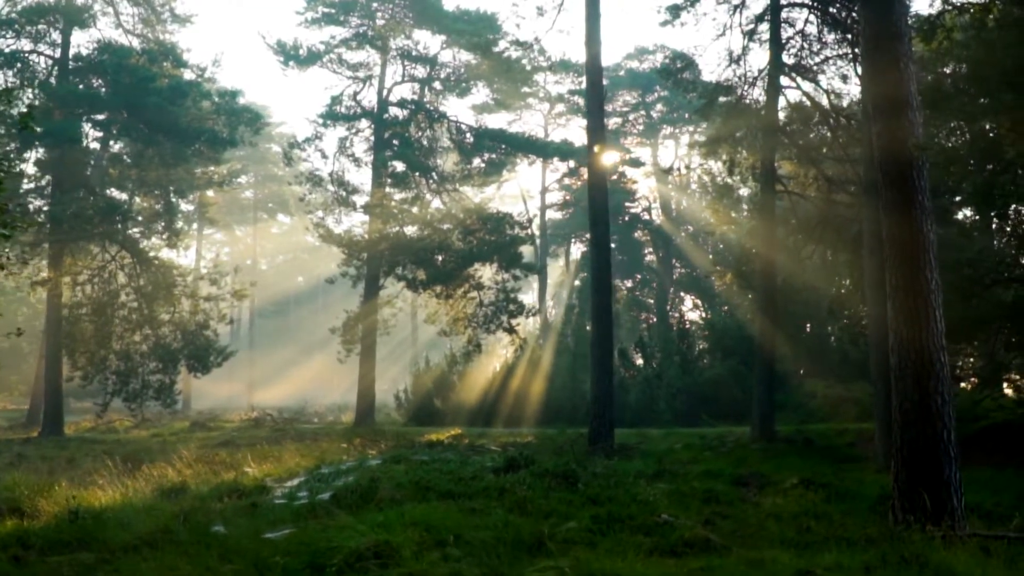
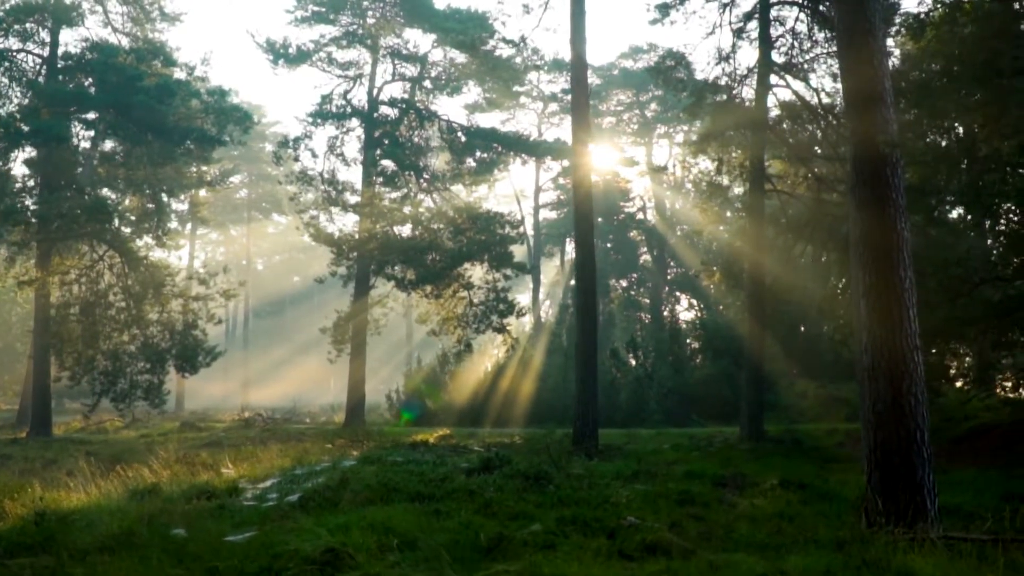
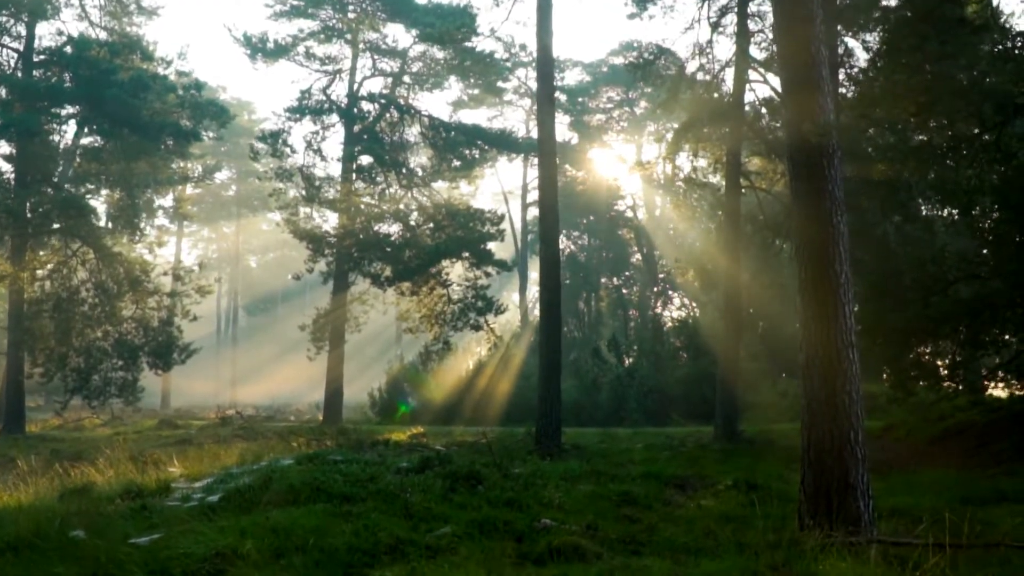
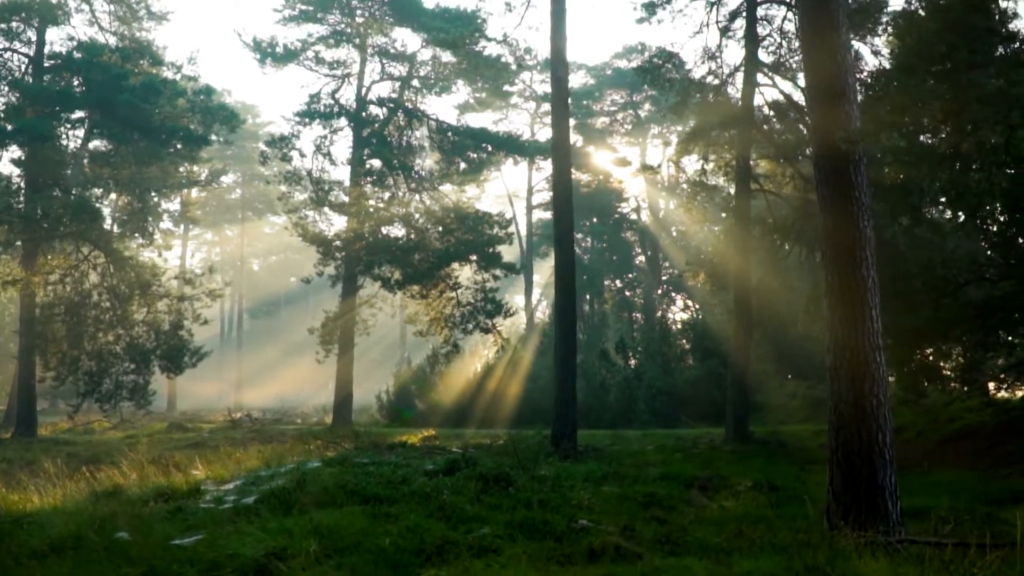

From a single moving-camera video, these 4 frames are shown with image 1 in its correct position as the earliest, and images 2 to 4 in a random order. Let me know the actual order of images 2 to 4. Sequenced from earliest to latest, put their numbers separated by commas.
2, 4, 3
